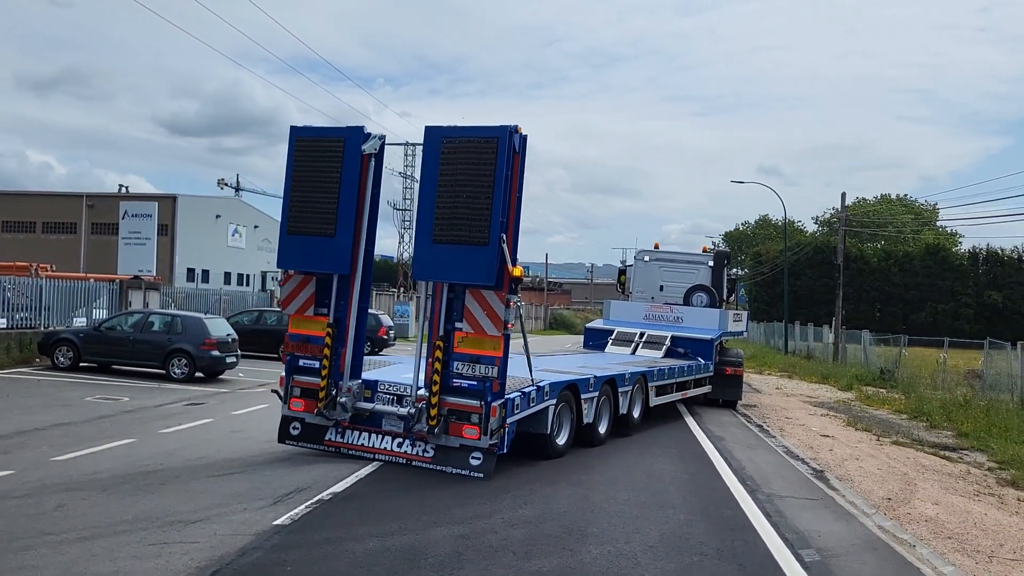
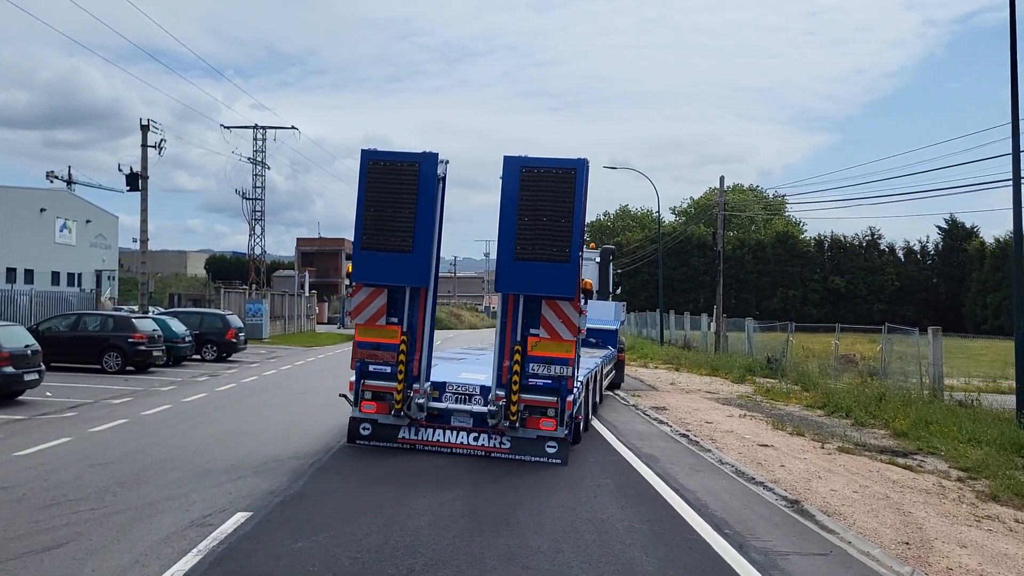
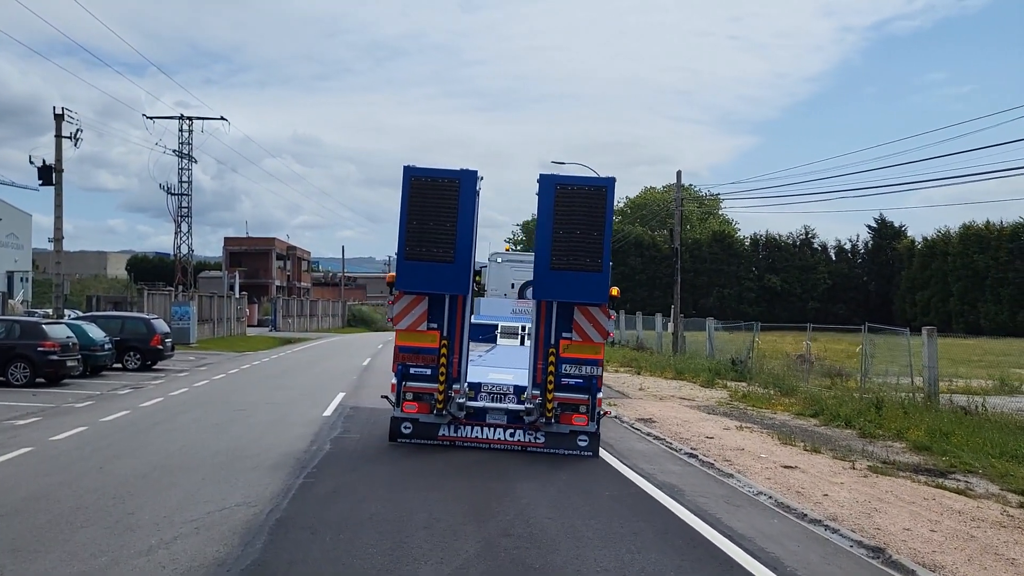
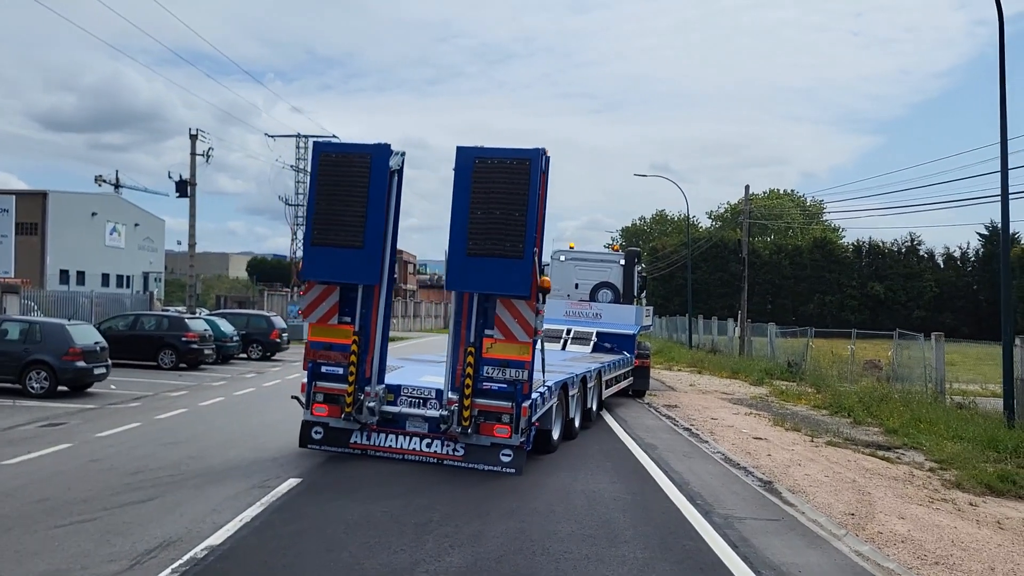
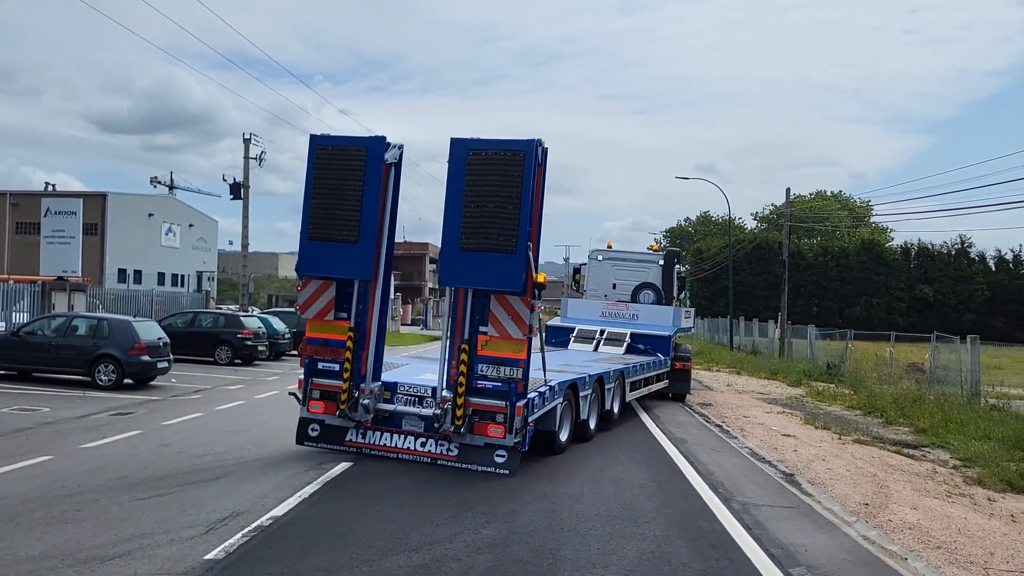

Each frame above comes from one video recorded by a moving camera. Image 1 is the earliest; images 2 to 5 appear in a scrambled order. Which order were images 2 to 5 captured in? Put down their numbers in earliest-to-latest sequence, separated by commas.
5, 4, 2, 3
